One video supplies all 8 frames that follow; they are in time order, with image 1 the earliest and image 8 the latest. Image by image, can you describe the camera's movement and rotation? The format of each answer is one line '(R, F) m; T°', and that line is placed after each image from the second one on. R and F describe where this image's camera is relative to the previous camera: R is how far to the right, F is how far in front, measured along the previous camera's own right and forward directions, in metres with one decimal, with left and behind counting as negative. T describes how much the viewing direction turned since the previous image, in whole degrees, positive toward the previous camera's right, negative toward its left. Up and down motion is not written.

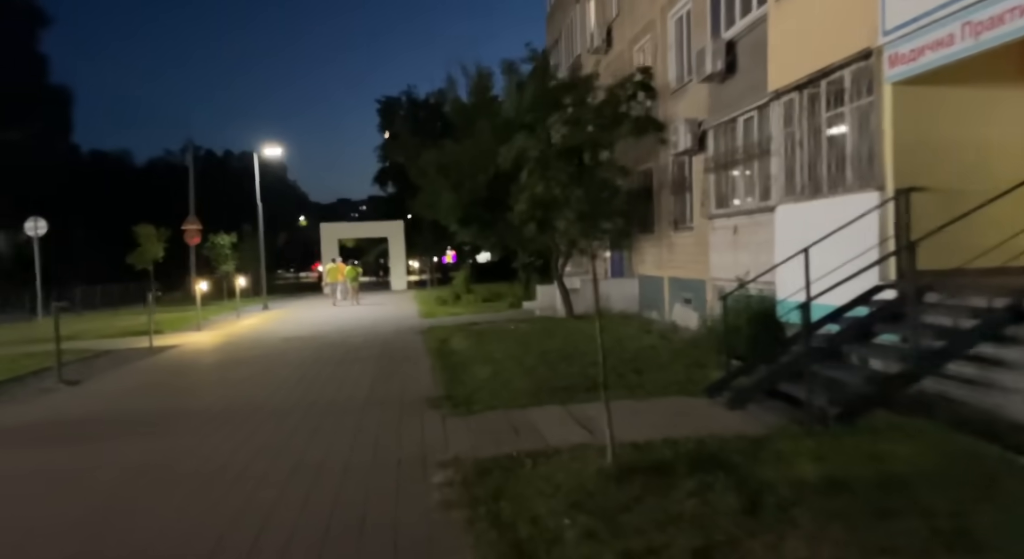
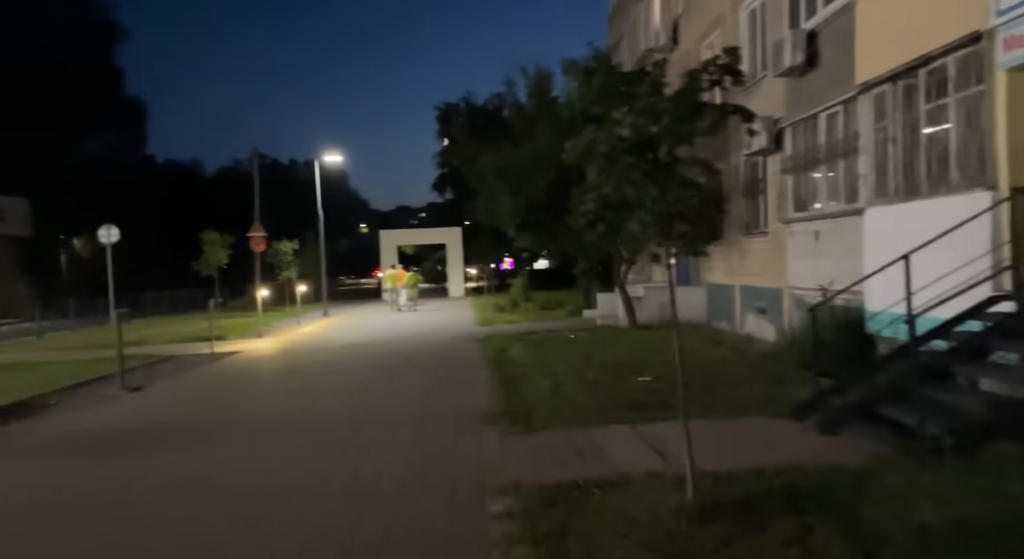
(-0.1, +0.6) m; -5°
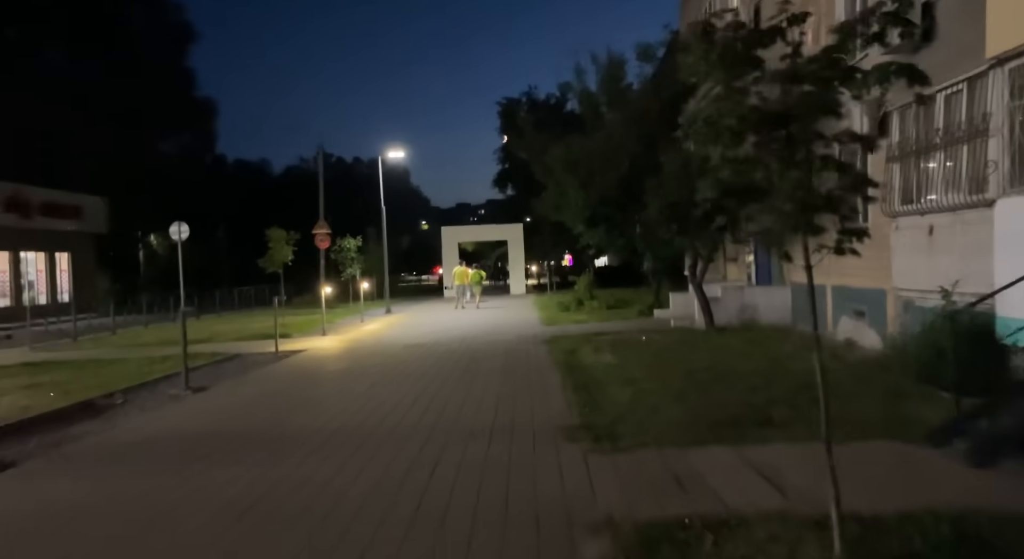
(-0.3, +0.8) m; -5°
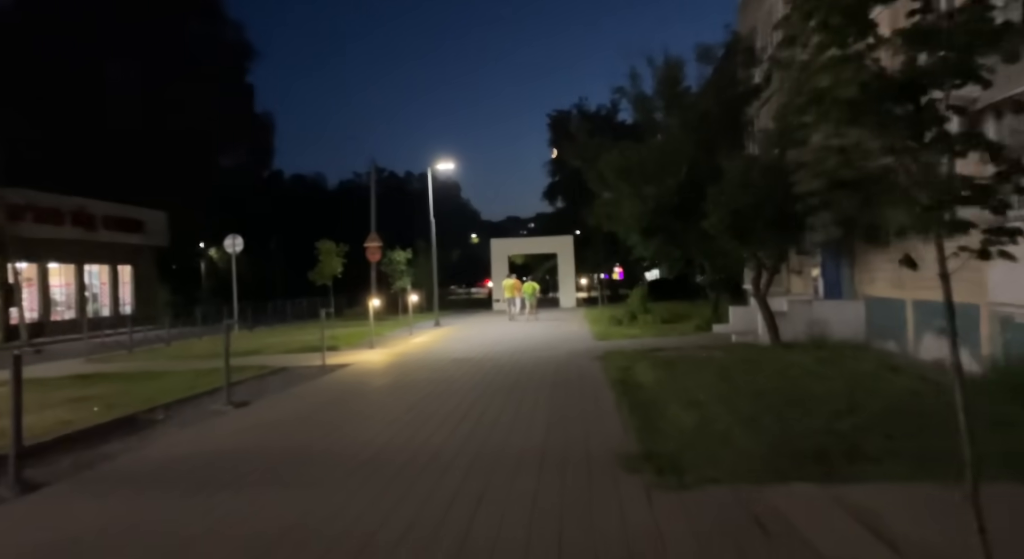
(0.0, +0.7) m; -4°
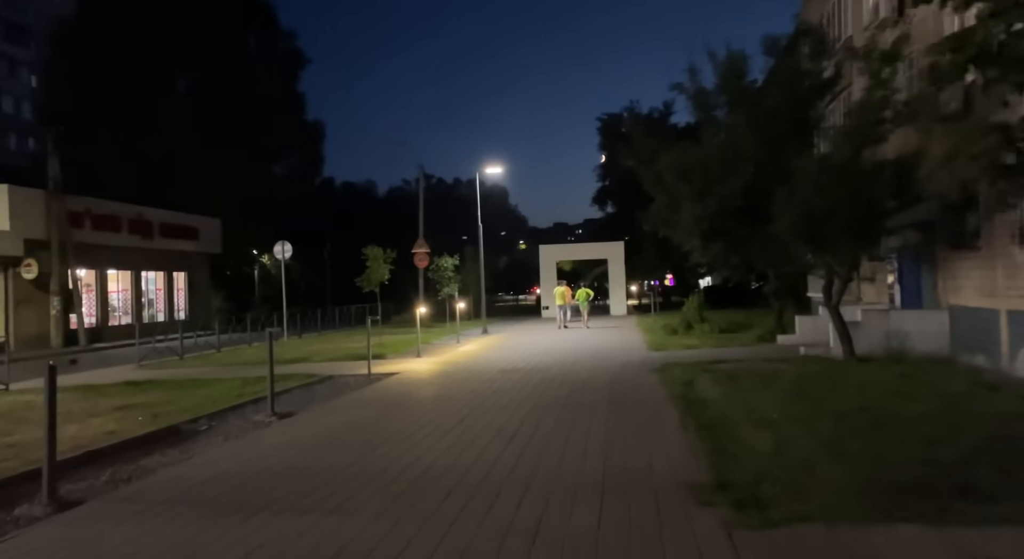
(-0.1, +0.7) m; -4°
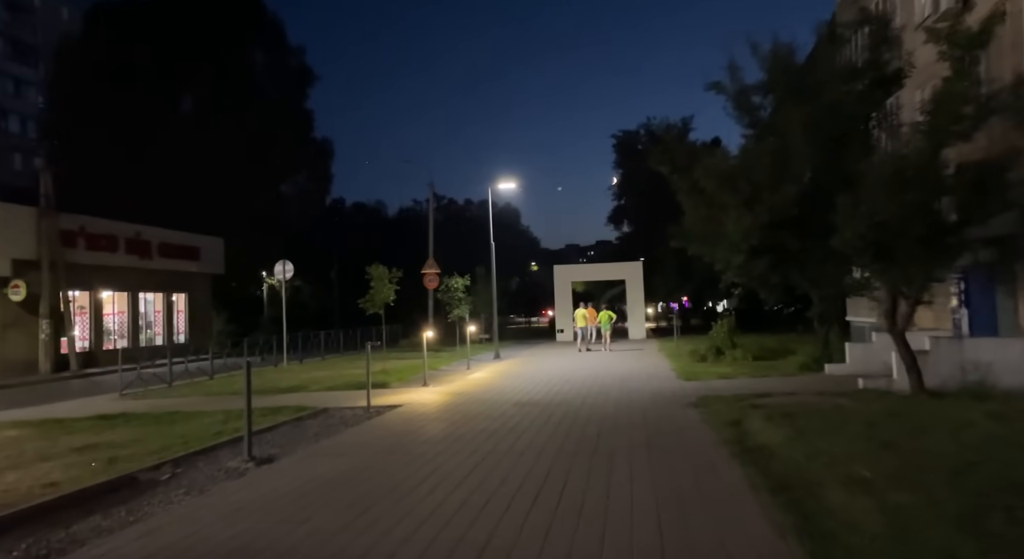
(-0.1, +1.8) m; -1°
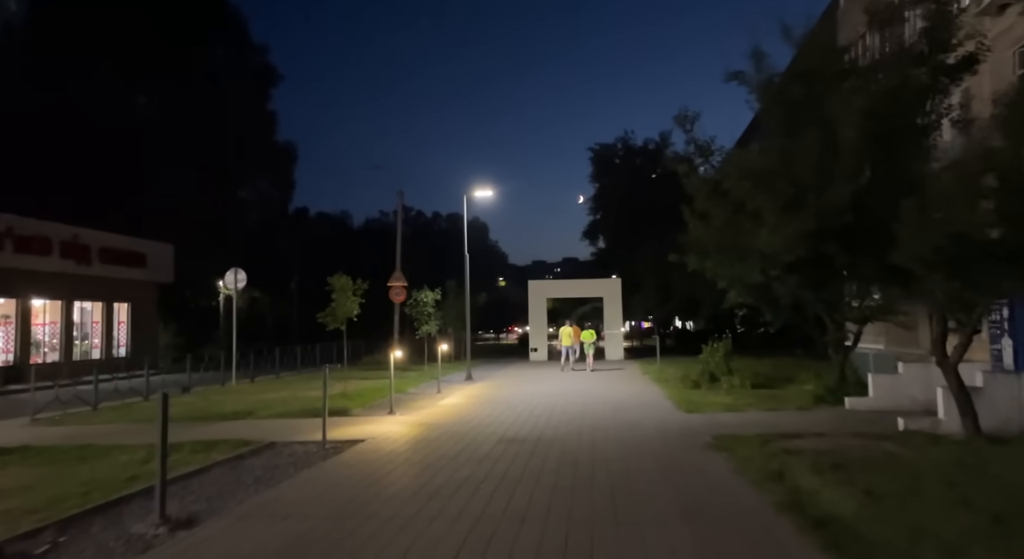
(-0.4, +2.2) m; +3°
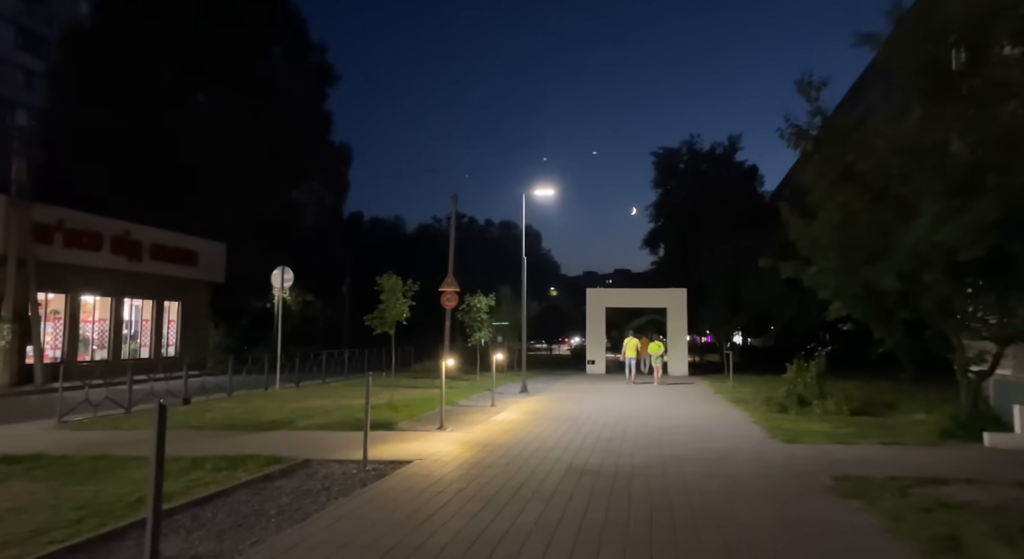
(-0.4, +1.9) m; -4°
